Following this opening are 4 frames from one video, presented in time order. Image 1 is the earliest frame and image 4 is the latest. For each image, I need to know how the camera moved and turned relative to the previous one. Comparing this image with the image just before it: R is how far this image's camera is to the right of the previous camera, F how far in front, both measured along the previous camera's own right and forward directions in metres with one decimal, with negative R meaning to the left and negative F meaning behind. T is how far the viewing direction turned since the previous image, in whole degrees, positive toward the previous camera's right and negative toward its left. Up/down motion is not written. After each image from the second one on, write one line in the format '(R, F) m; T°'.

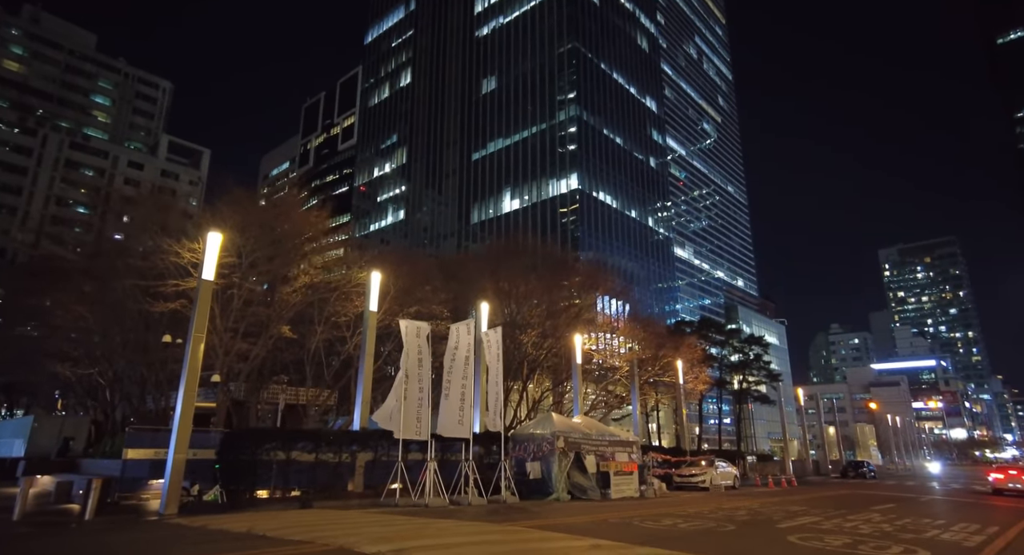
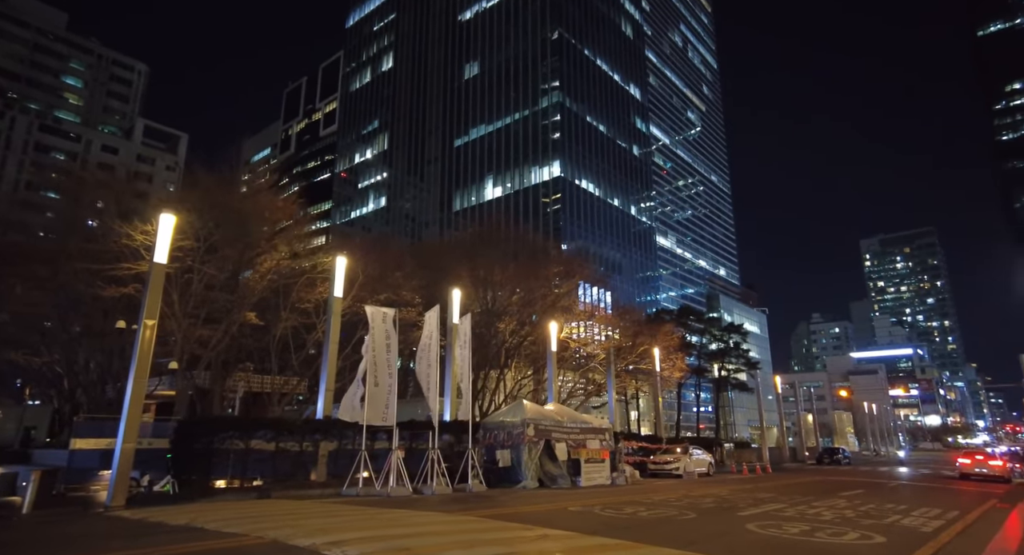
(+0.6, +0.3) m; +1°
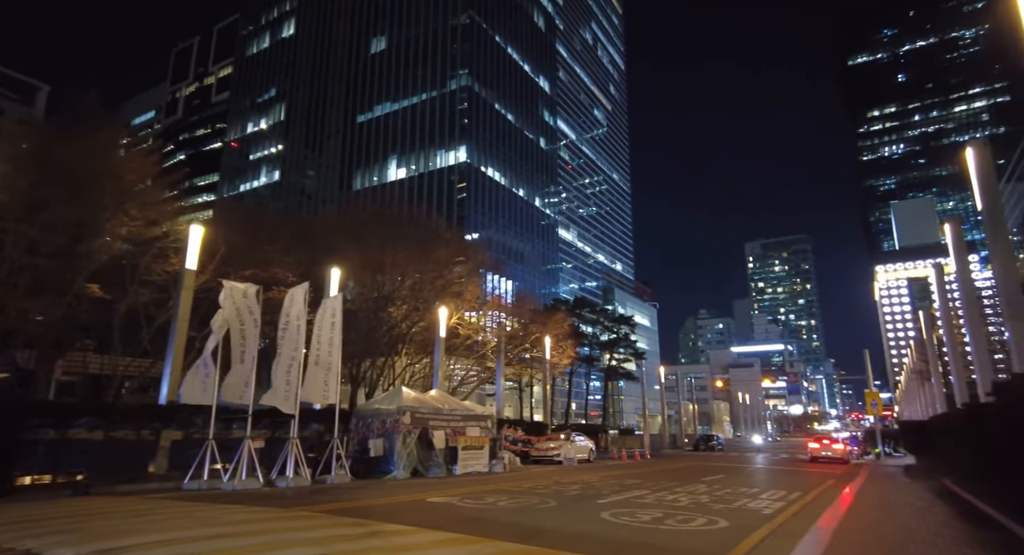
(+0.9, +0.6) m; +9°
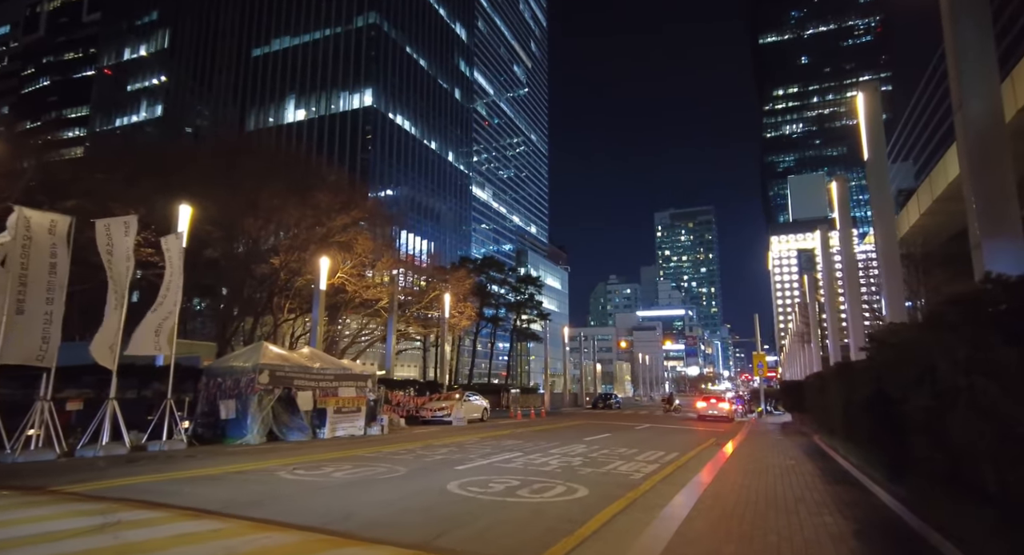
(+1.3, +1.7) m; +8°
